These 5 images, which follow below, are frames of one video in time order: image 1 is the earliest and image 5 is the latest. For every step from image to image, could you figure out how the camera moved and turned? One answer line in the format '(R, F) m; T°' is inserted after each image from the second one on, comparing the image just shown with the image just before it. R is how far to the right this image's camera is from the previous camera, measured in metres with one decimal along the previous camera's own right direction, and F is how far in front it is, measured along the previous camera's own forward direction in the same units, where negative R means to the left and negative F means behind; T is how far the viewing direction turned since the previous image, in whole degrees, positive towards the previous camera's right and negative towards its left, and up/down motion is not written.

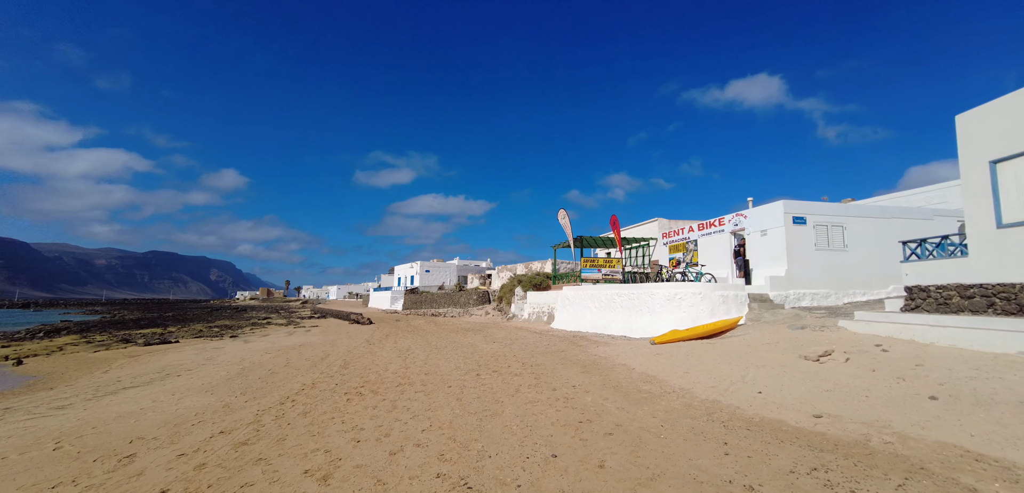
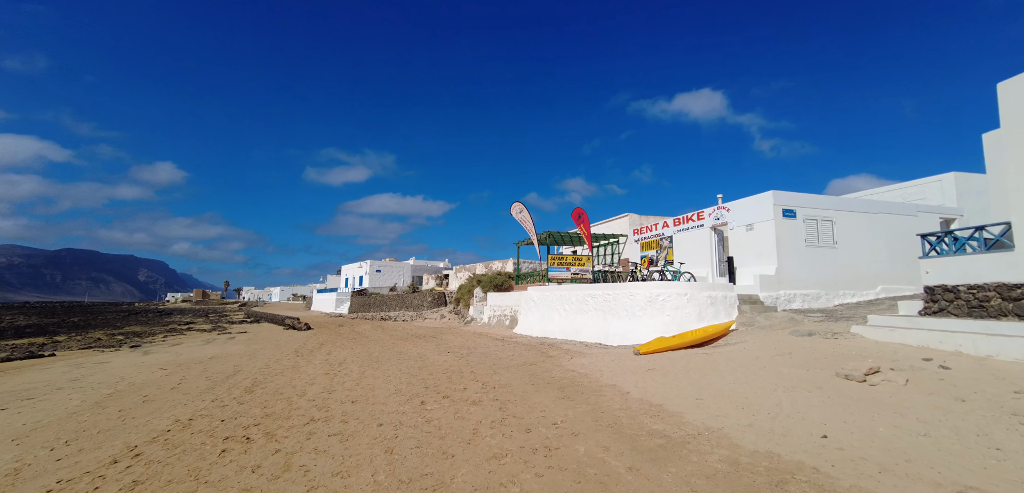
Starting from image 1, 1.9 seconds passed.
(0.0, +2.1) m; +6°
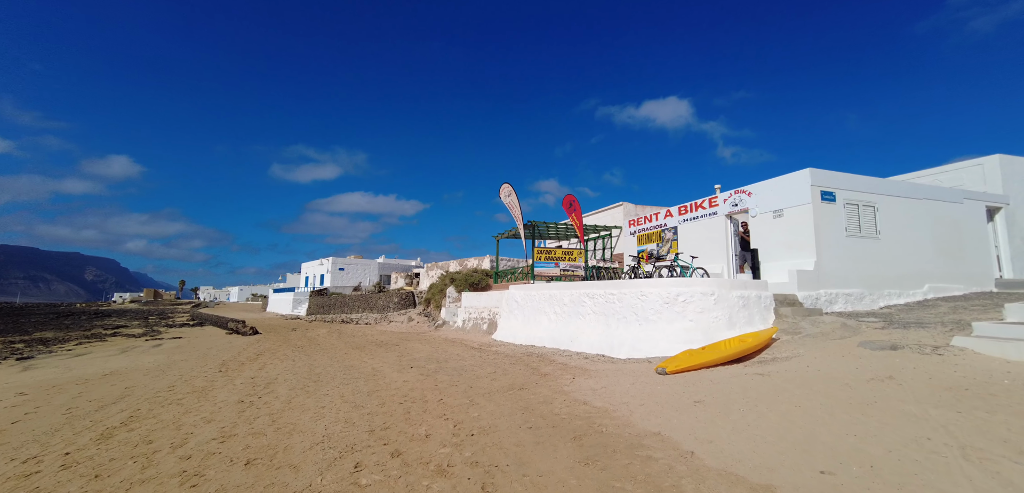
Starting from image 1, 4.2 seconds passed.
(-0.2, +2.6) m; +4°
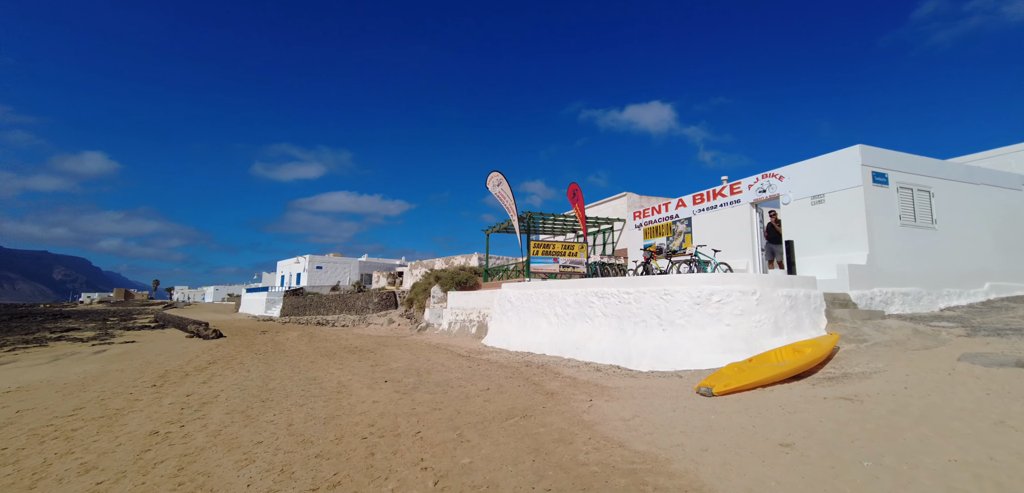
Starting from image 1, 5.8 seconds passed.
(-0.2, +1.8) m; +2°
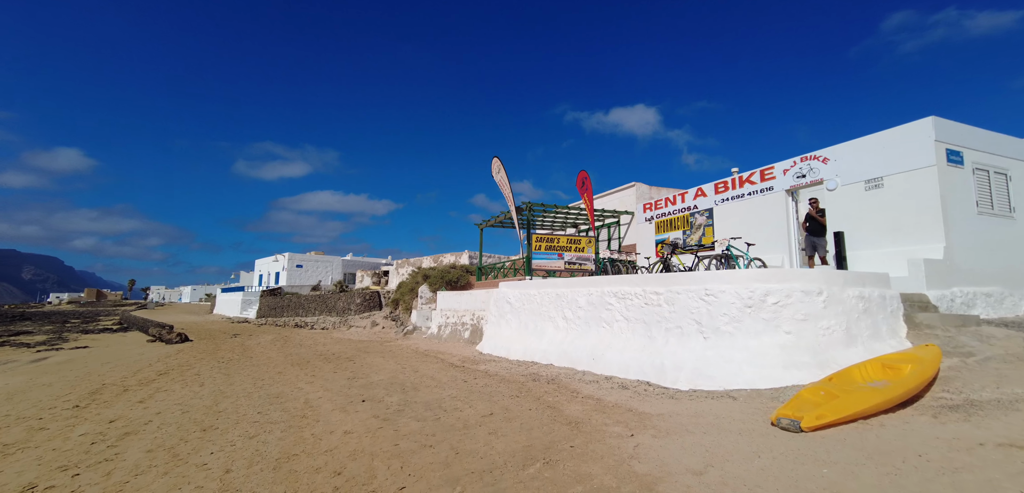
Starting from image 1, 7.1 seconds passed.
(-0.3, +1.6) m; +2°
